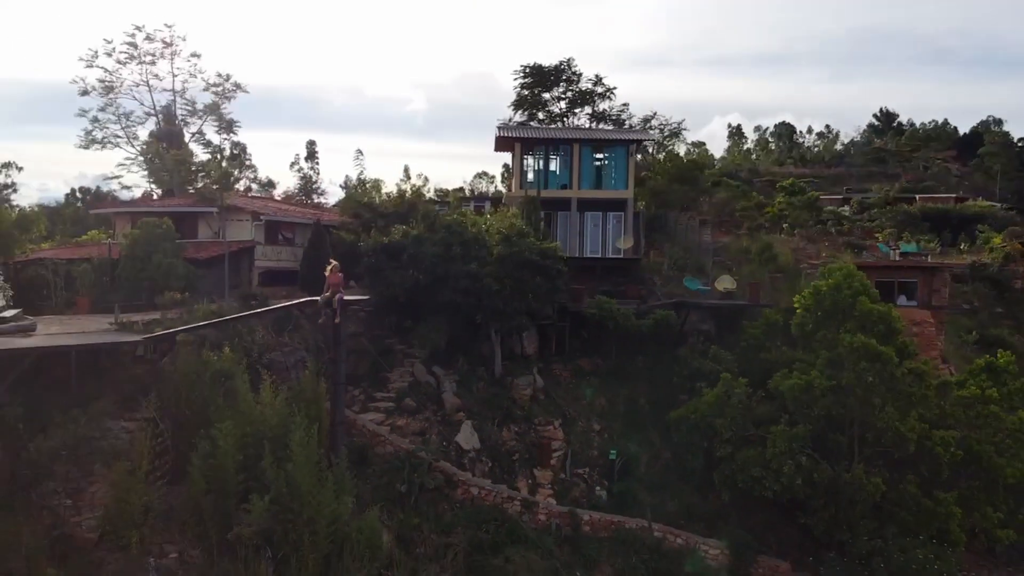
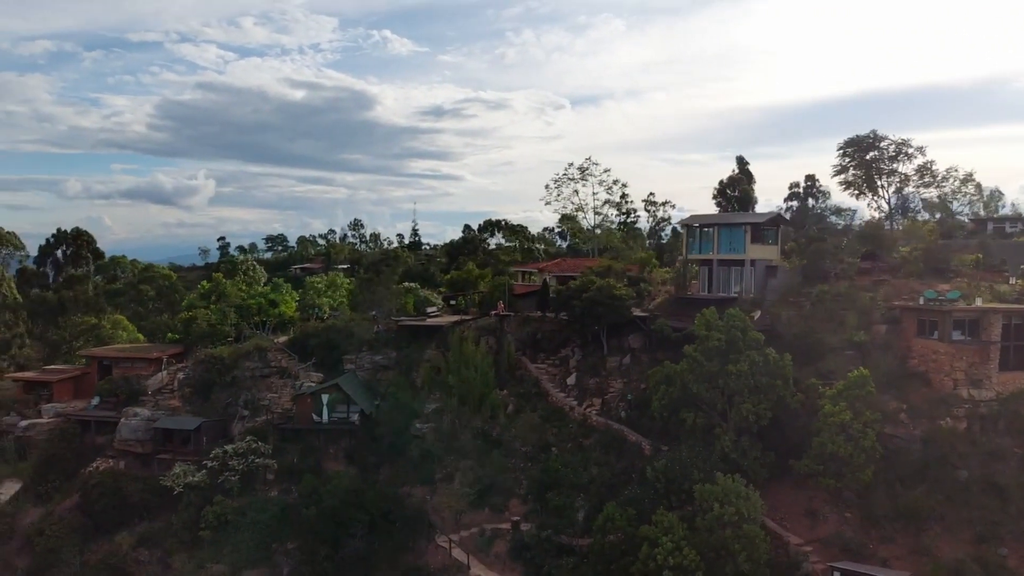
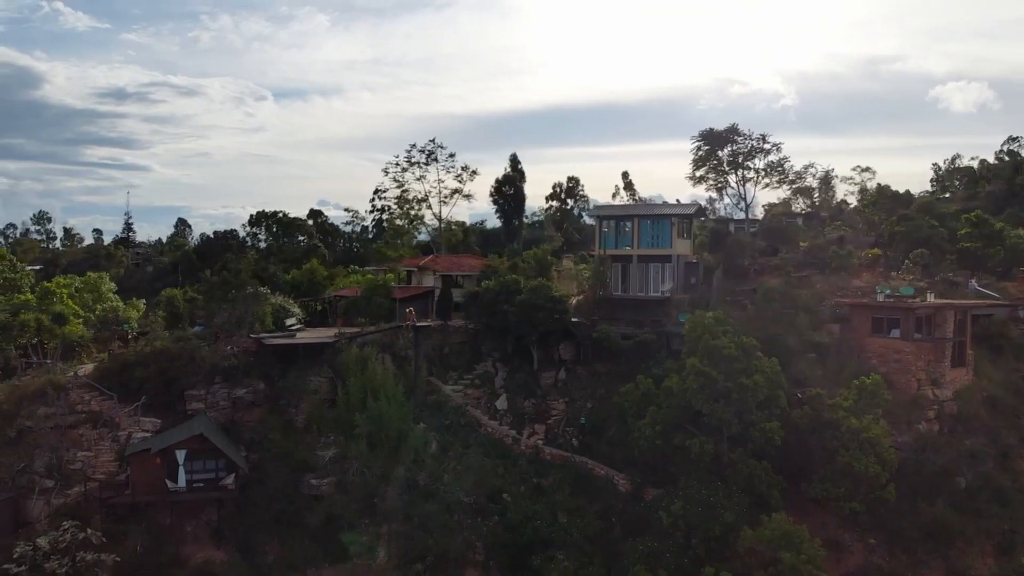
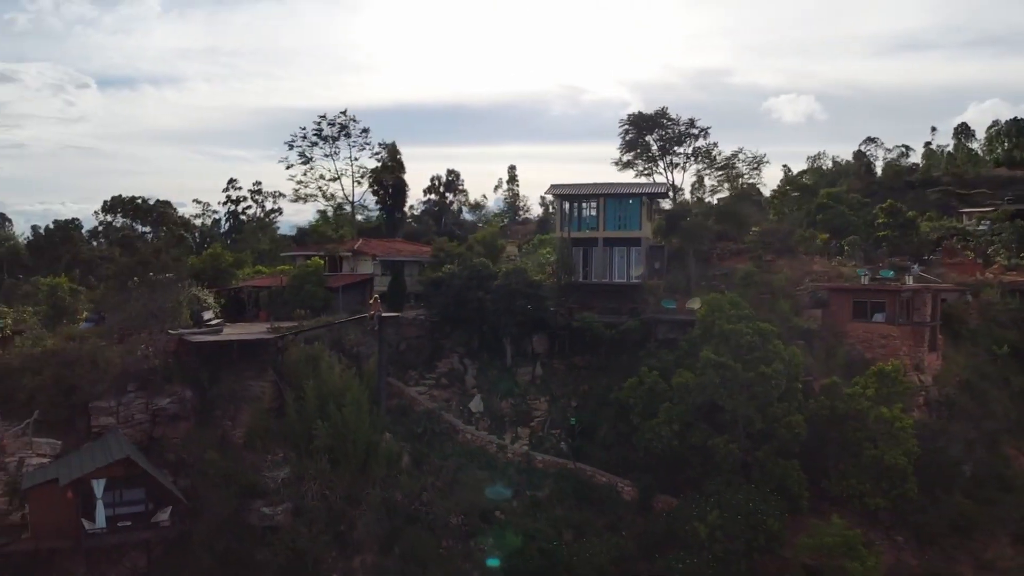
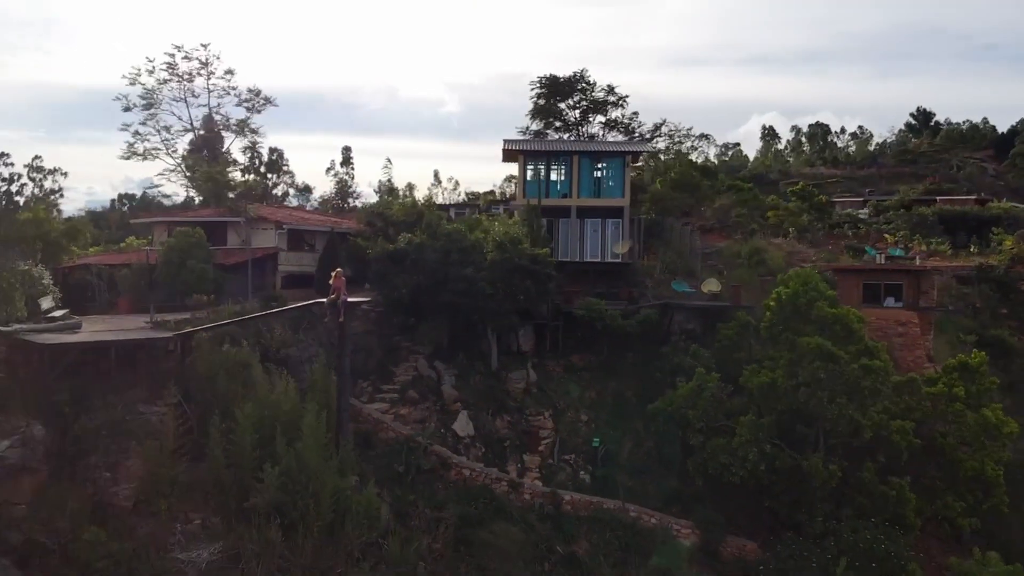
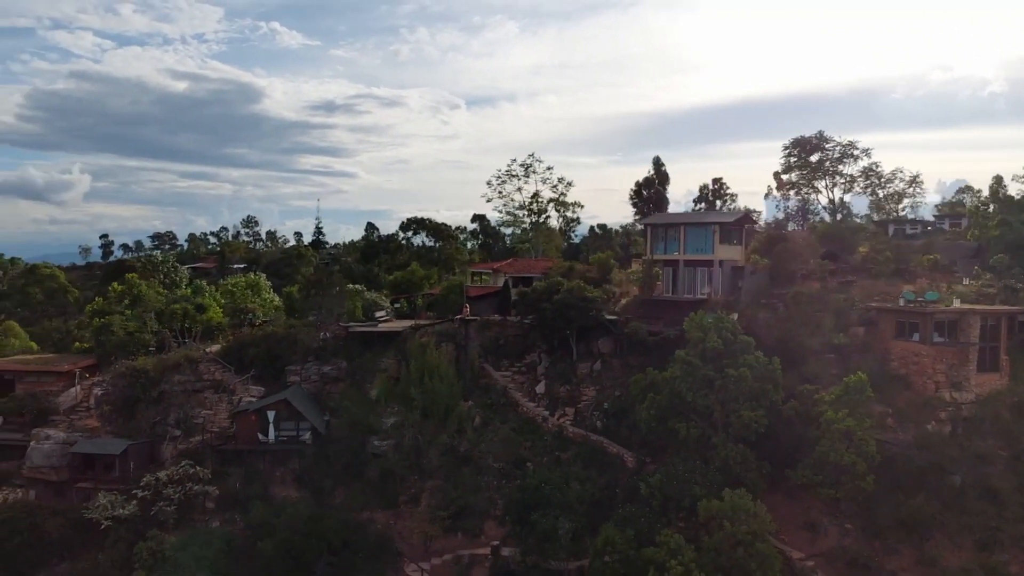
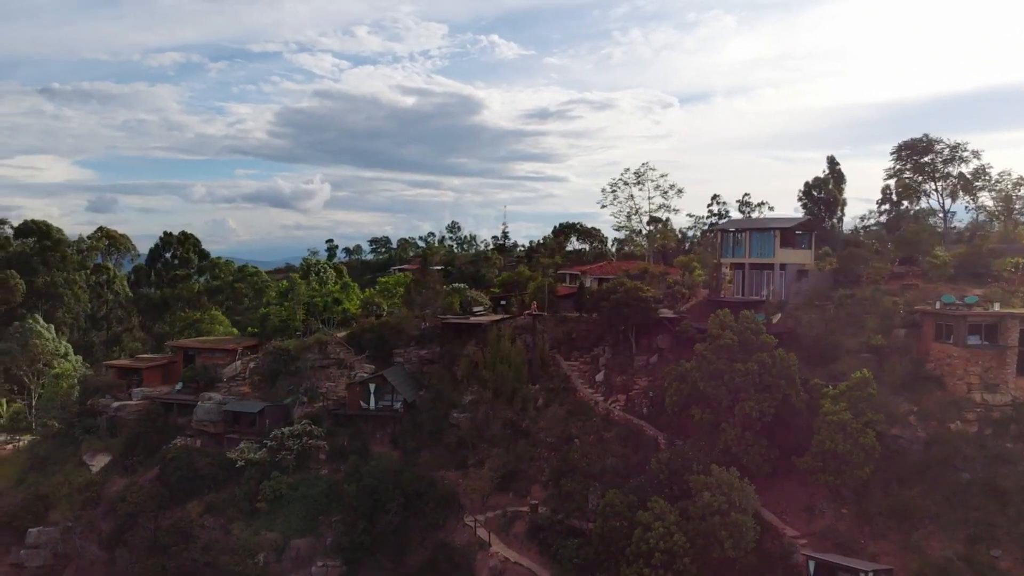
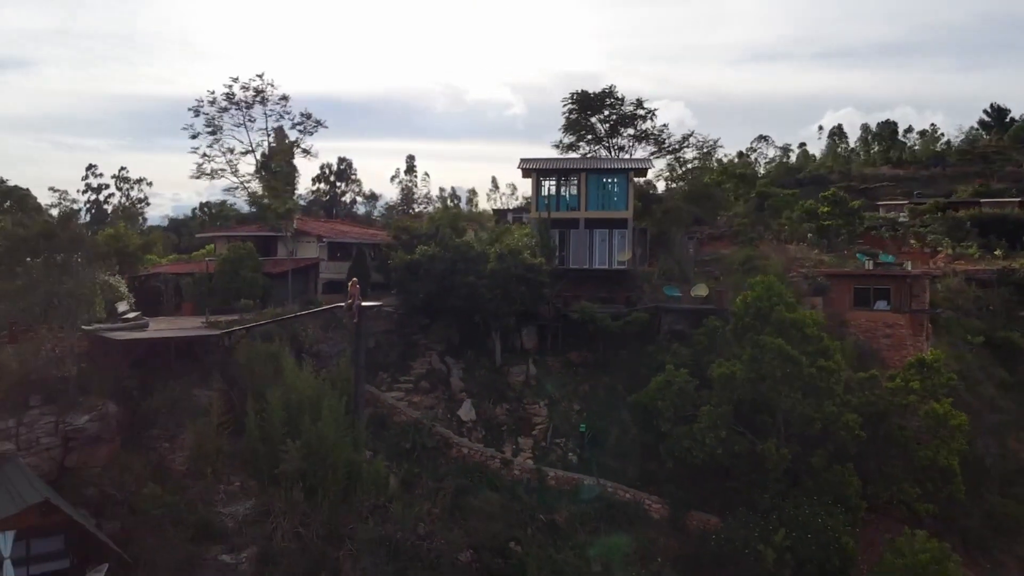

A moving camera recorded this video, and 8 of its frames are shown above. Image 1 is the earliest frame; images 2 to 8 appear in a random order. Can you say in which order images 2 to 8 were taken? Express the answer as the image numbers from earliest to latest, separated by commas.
5, 8, 4, 3, 6, 2, 7
